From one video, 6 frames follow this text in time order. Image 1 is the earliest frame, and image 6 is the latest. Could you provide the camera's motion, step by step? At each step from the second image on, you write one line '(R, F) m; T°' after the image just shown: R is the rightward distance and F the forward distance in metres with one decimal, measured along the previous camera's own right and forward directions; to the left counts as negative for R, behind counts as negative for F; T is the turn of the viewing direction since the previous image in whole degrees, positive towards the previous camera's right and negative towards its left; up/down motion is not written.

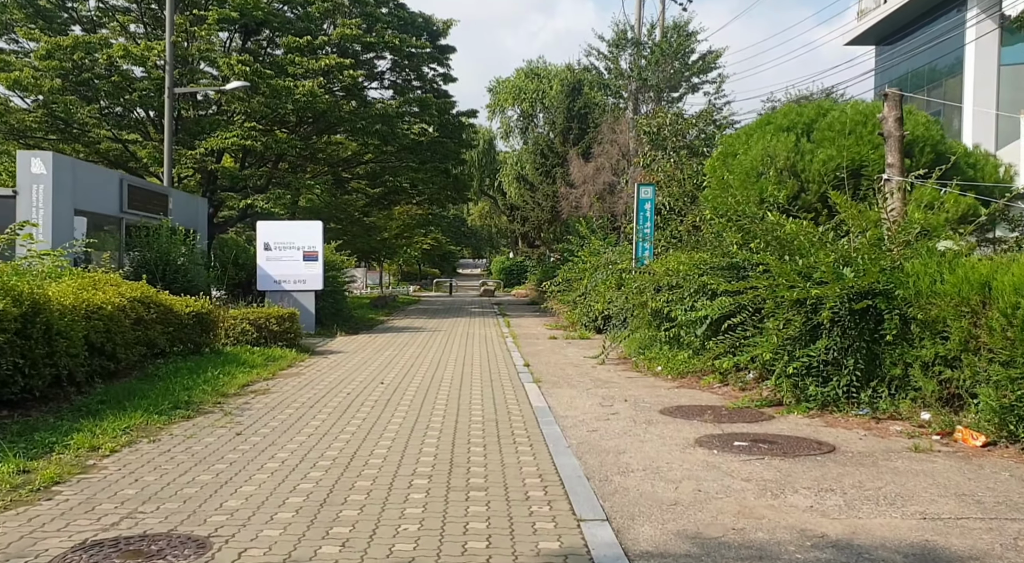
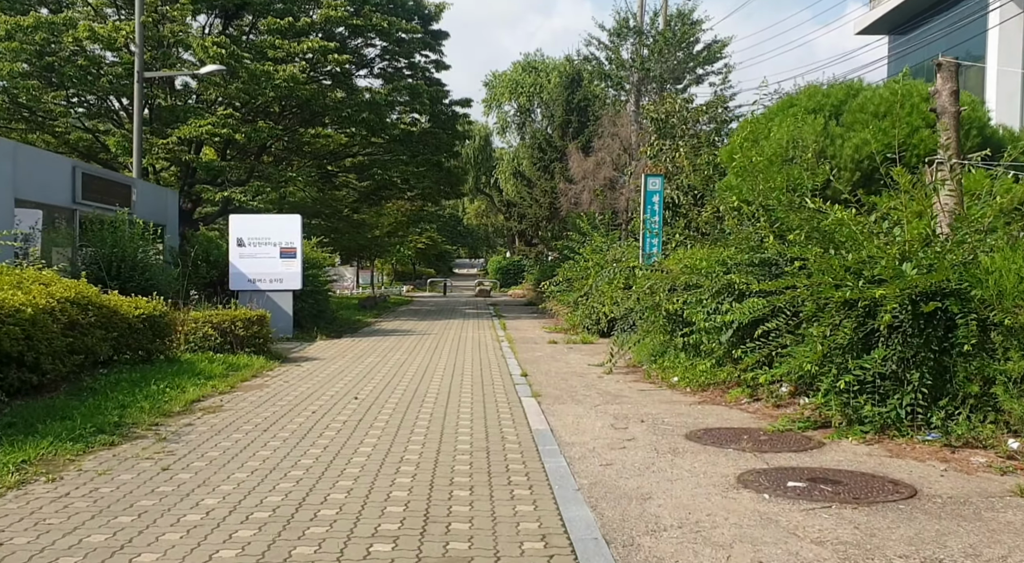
(0.0, +1.6) m; 0°
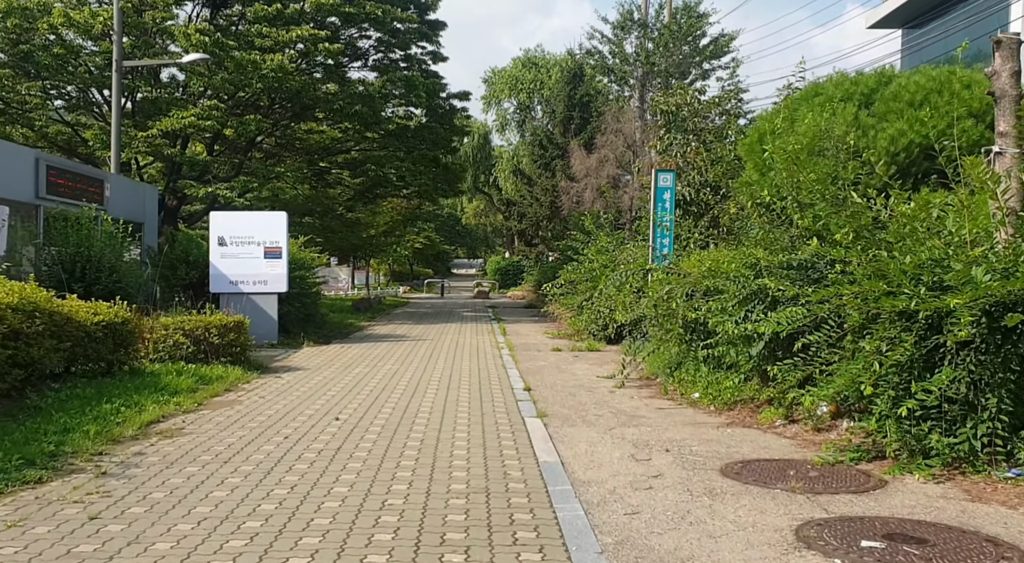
(0.0, +1.2) m; 0°
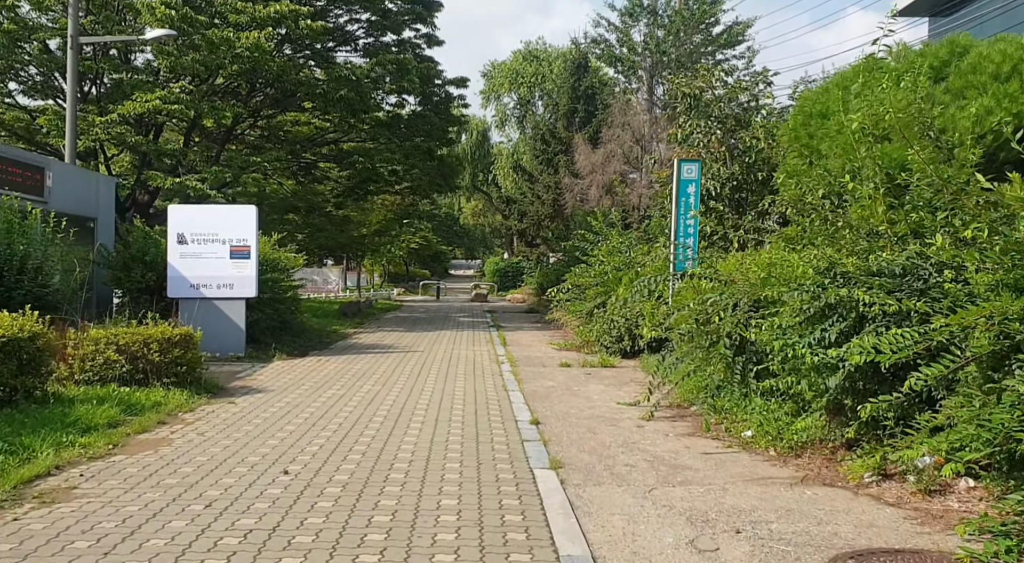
(-0.1, +2.1) m; 0°
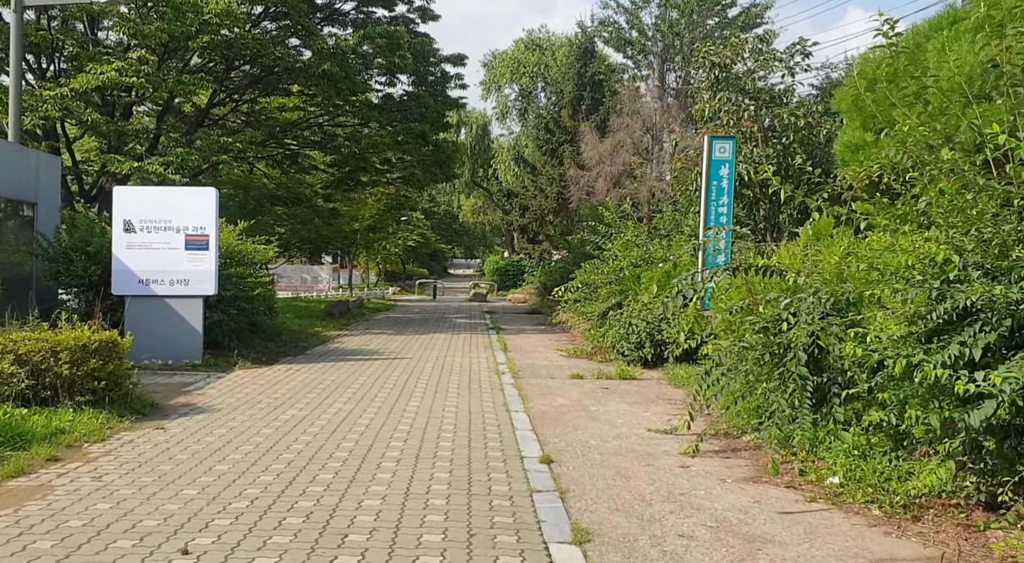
(0.0, +2.1) m; 0°
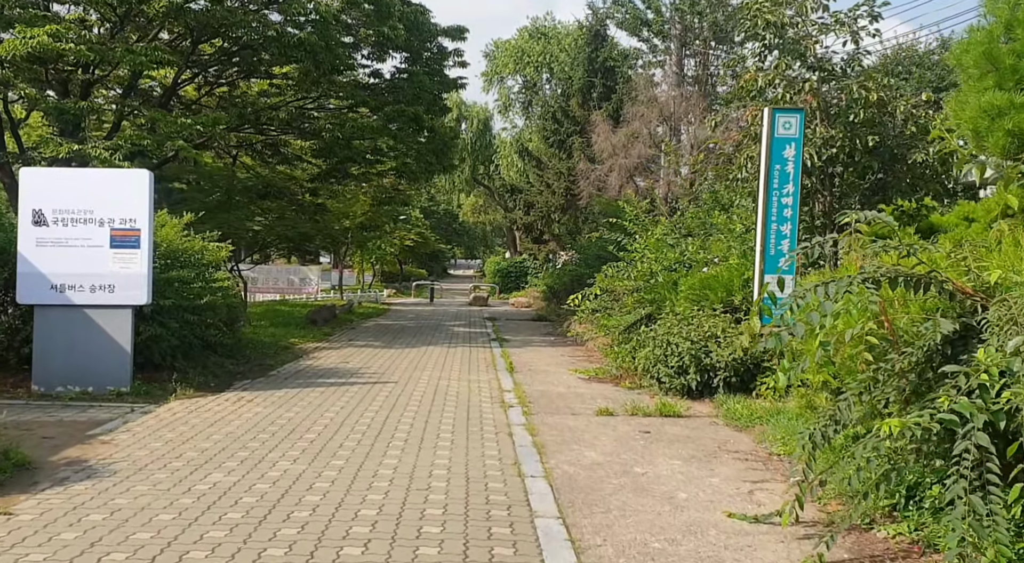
(-0.1, +2.6) m; 0°
